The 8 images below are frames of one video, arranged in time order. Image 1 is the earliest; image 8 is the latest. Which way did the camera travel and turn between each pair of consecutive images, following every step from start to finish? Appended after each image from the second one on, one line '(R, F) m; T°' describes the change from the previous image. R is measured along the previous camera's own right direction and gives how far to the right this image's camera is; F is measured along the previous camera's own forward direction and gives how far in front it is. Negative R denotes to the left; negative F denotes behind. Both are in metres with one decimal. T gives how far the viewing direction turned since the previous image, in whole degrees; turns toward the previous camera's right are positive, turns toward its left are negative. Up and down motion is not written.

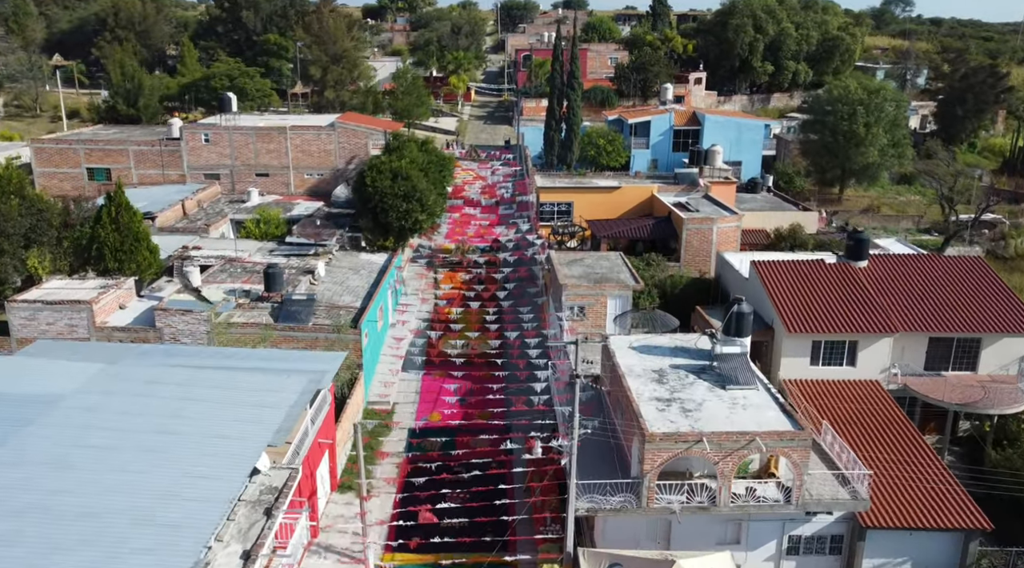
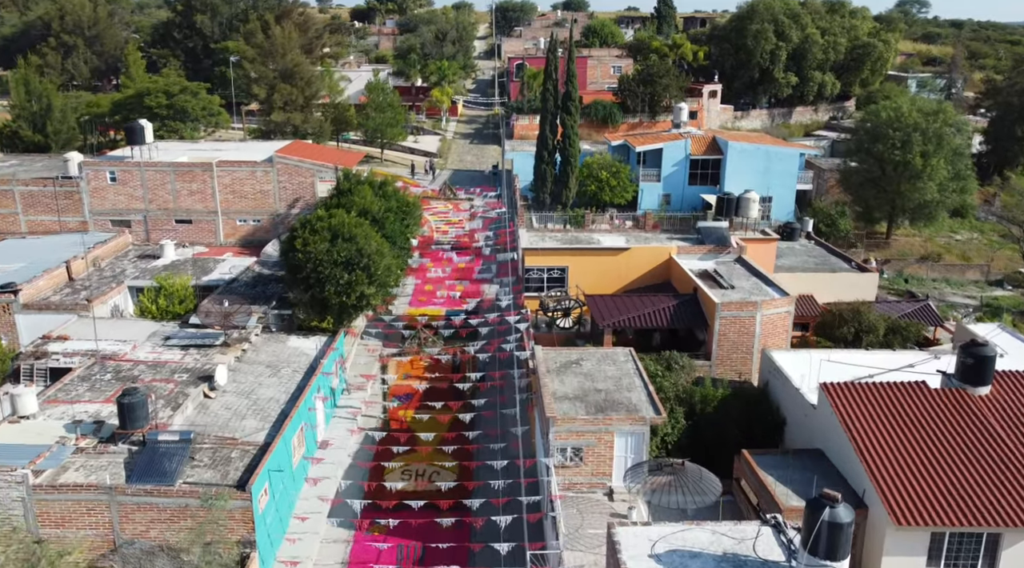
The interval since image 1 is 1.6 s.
(+0.8, +8.0) m; 0°
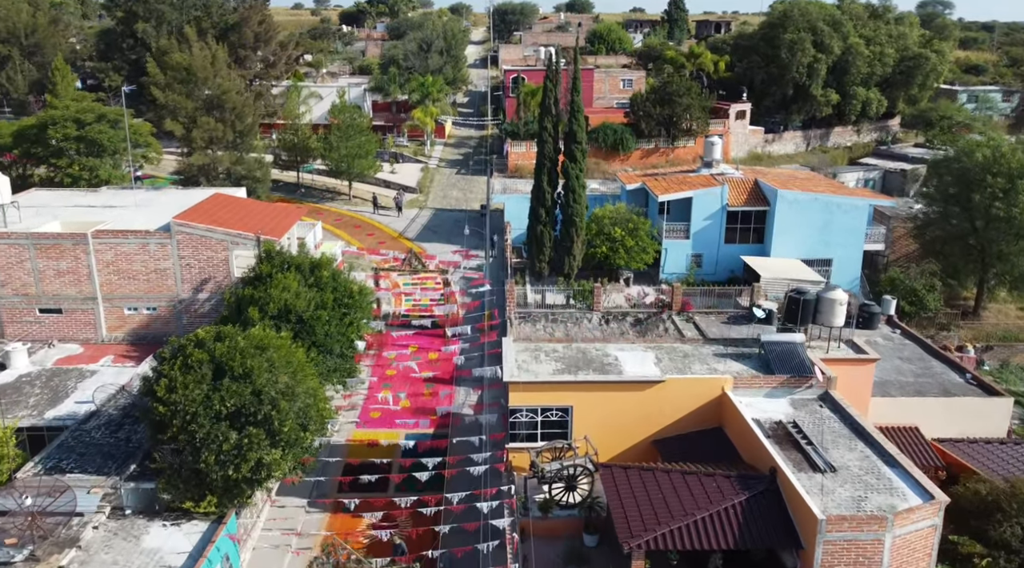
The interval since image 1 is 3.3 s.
(+0.6, +8.9) m; 0°
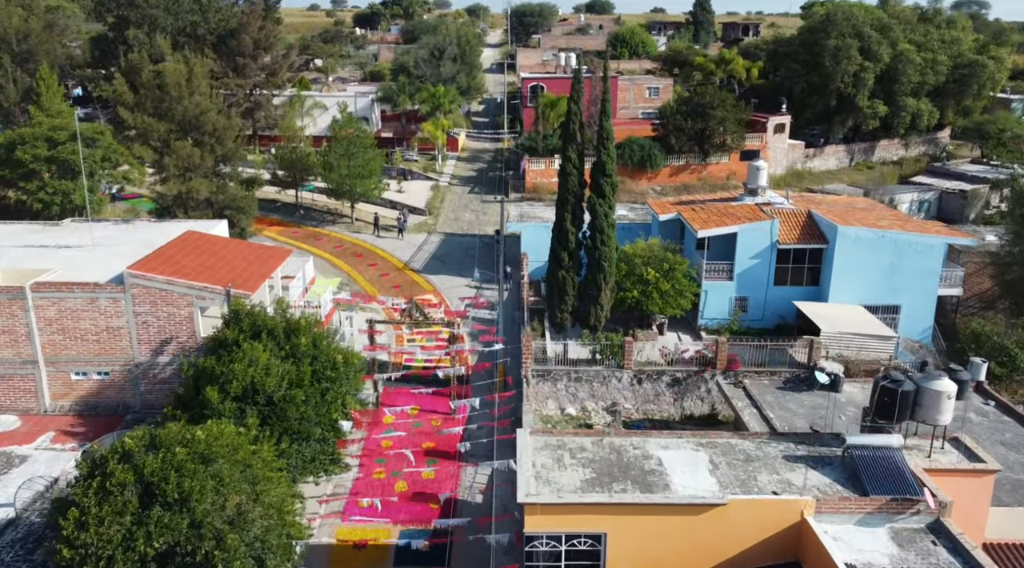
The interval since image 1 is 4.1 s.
(0.0, +4.1) m; -1°
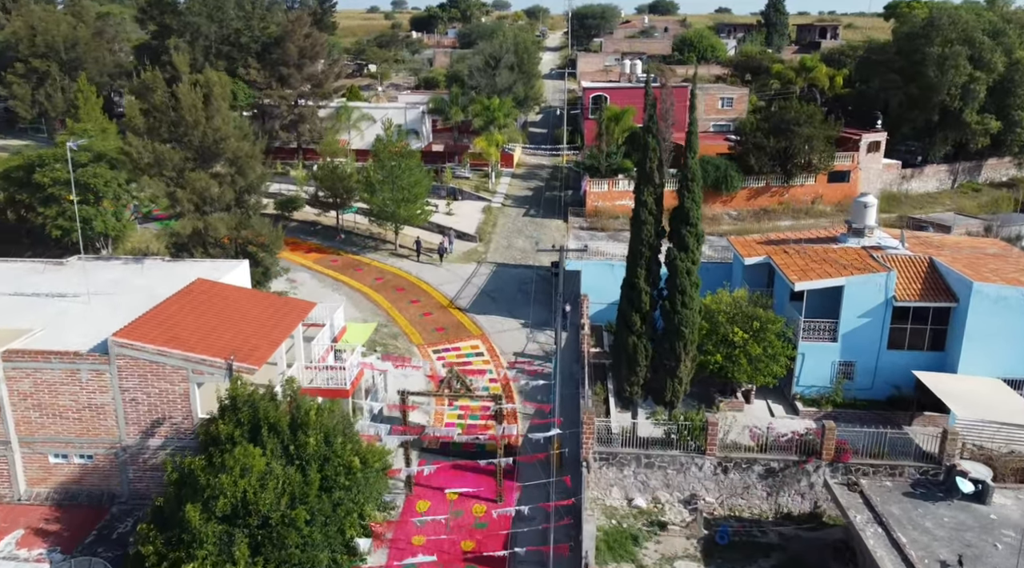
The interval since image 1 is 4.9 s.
(-0.1, +4.1) m; -4°
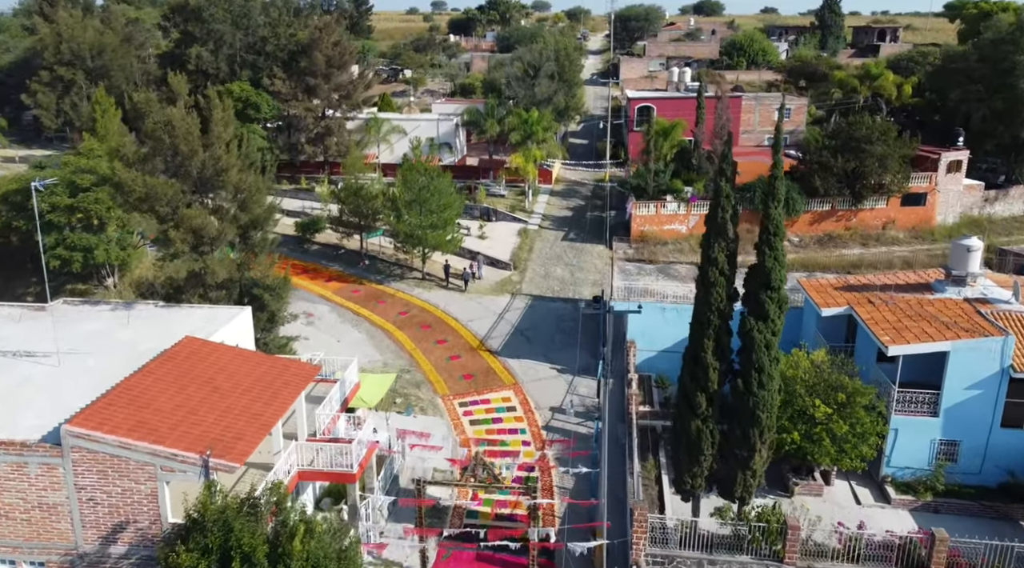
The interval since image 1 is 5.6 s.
(0.0, +3.5) m; -3°
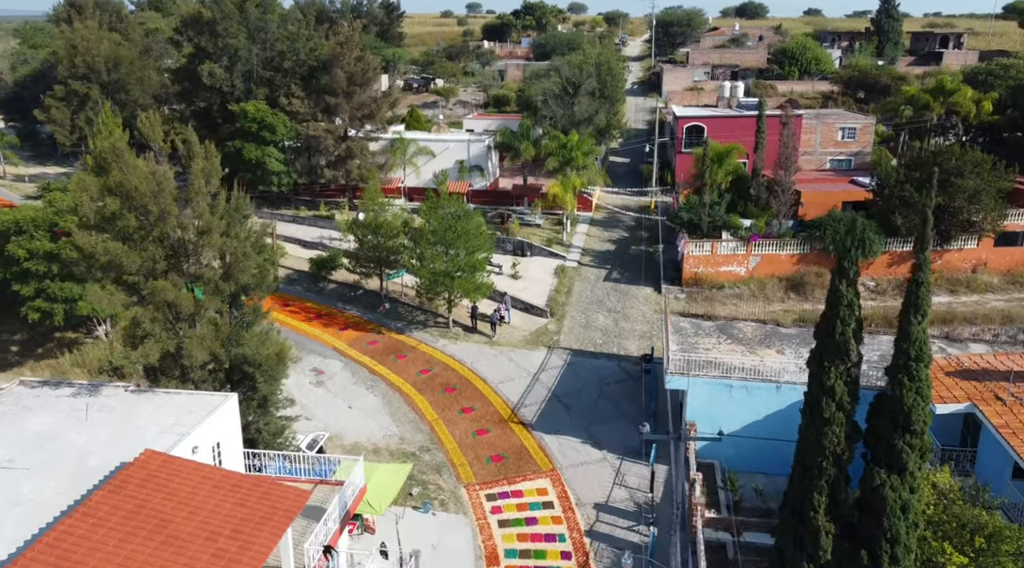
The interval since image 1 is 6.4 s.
(-0.1, +4.1) m; -2°
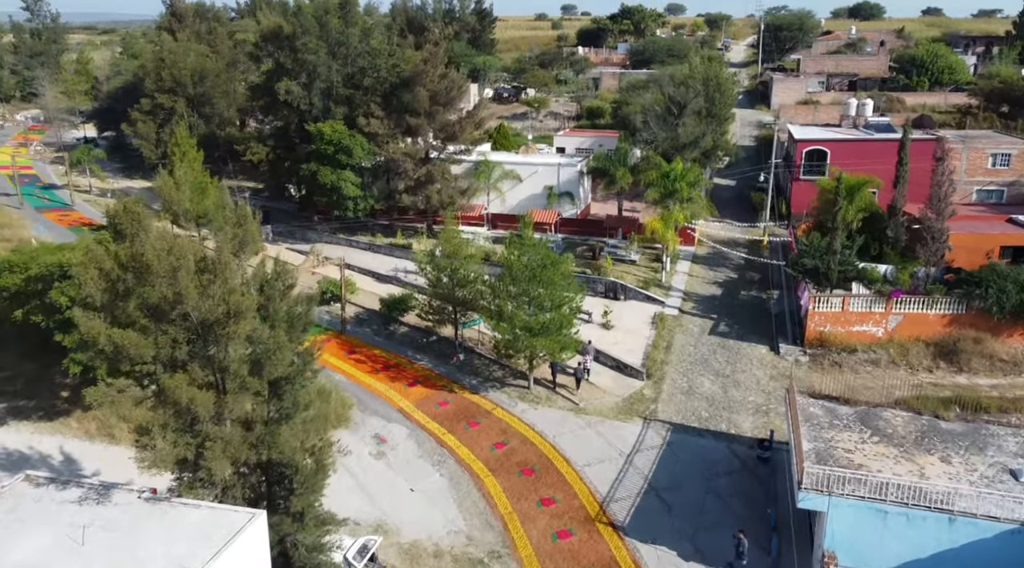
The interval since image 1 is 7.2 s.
(-0.1, +4.2) m; -6°
